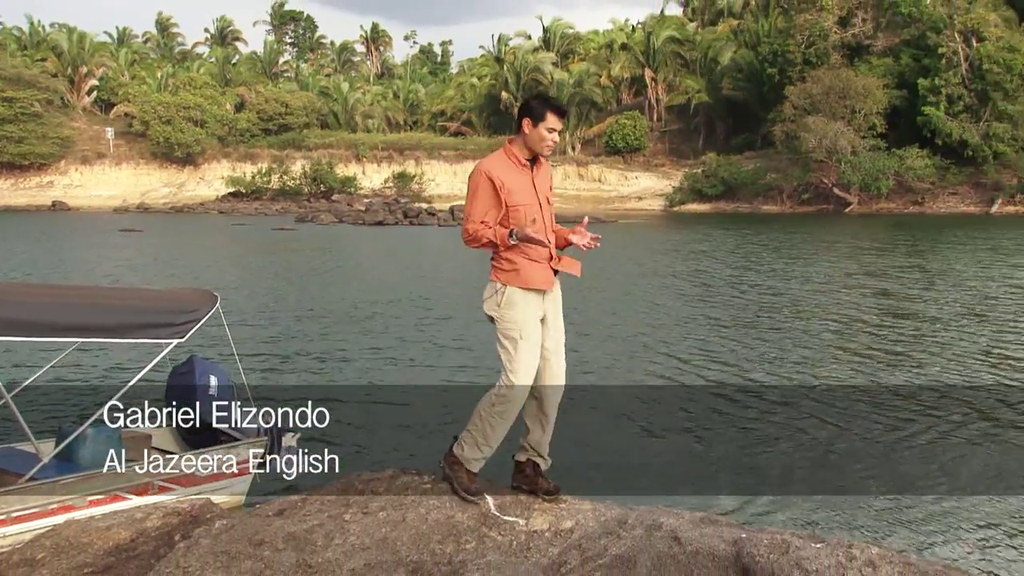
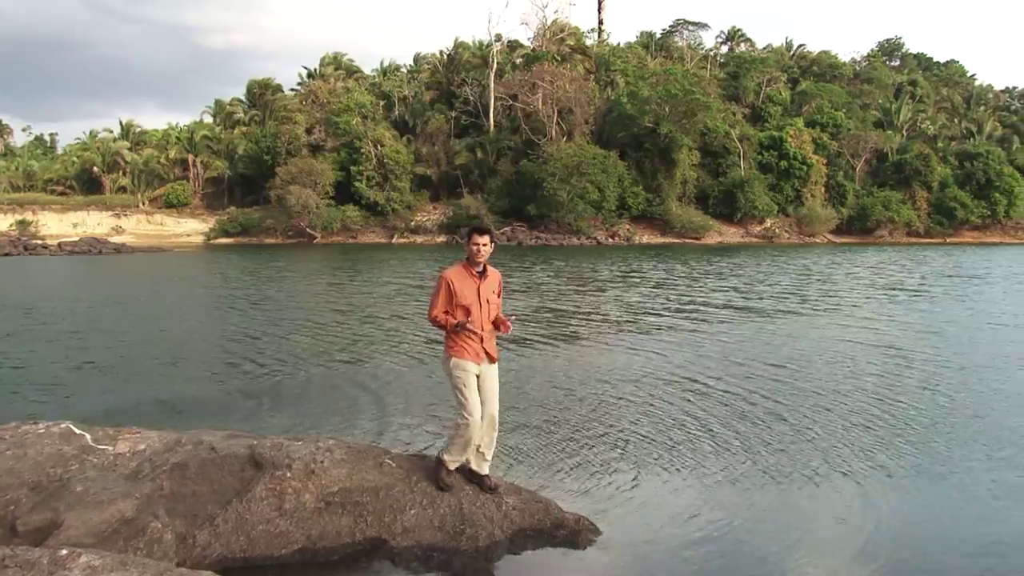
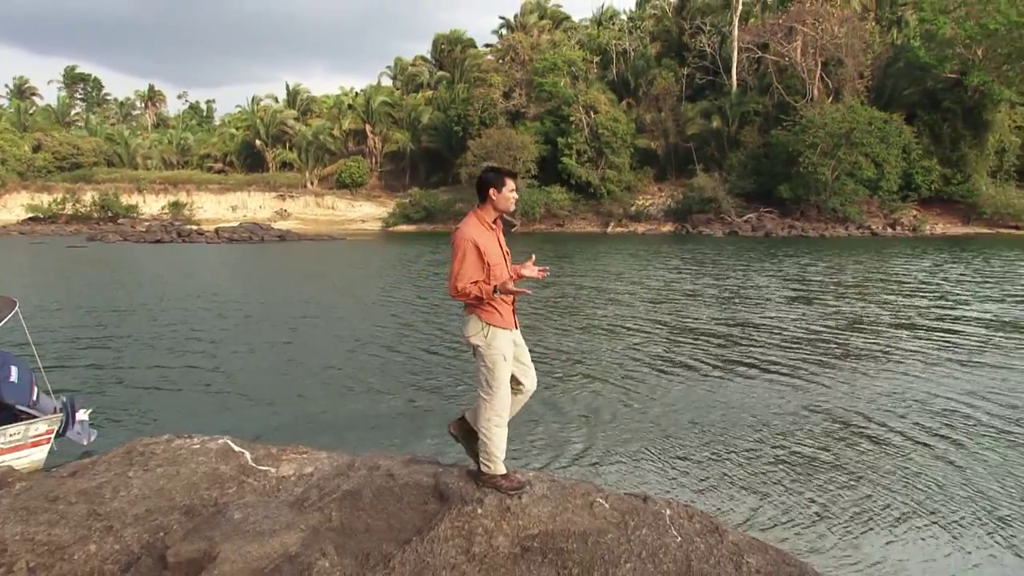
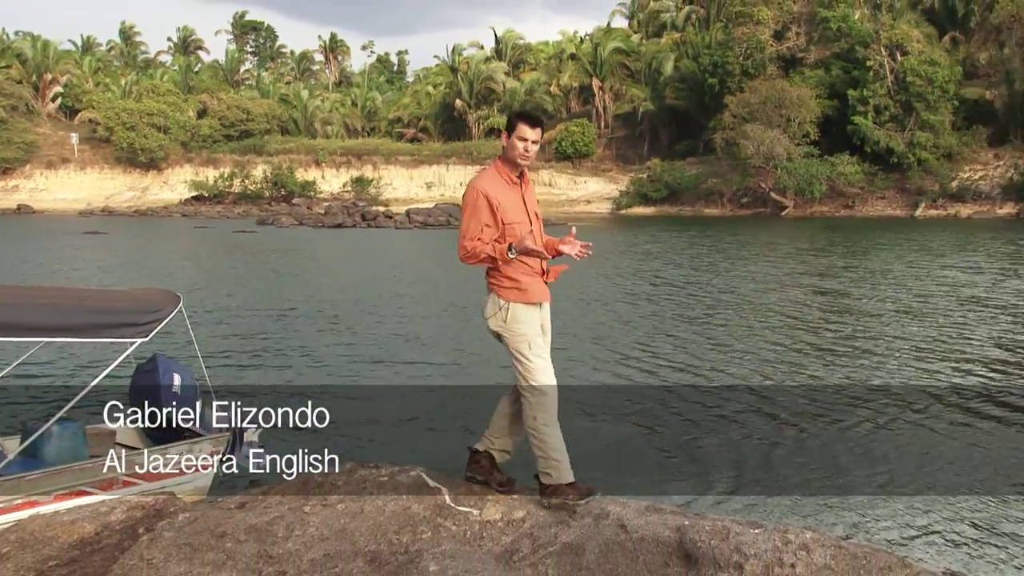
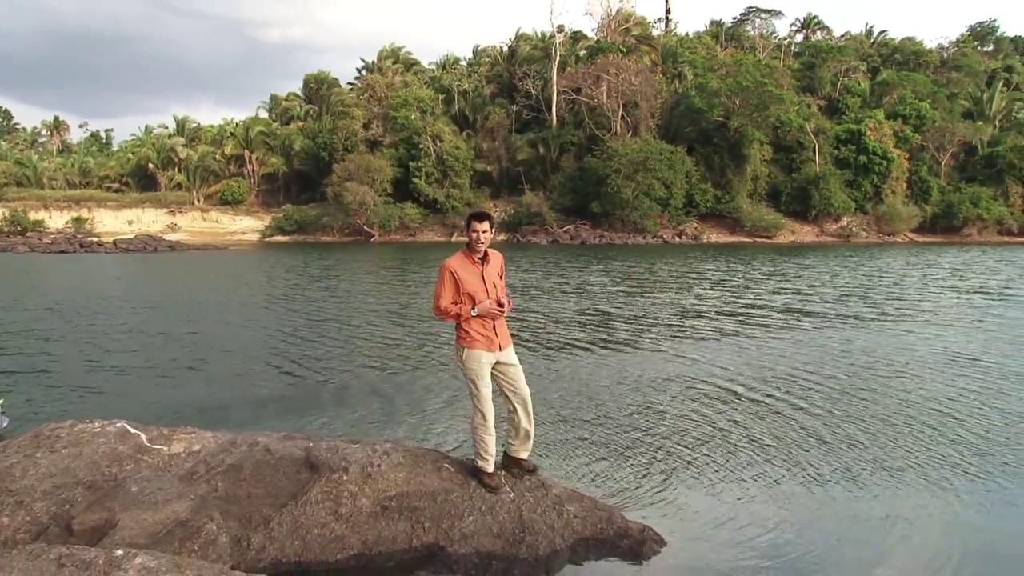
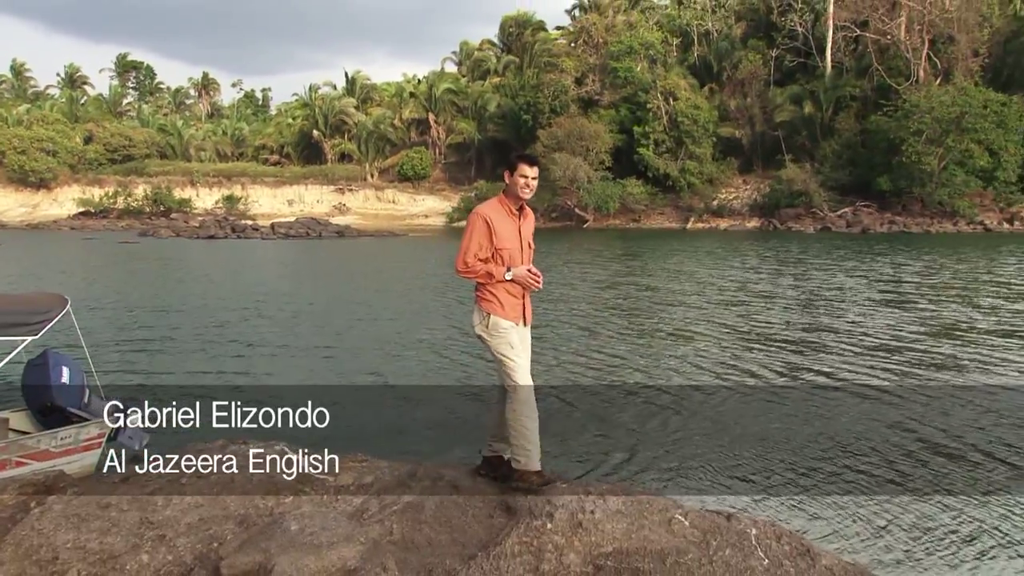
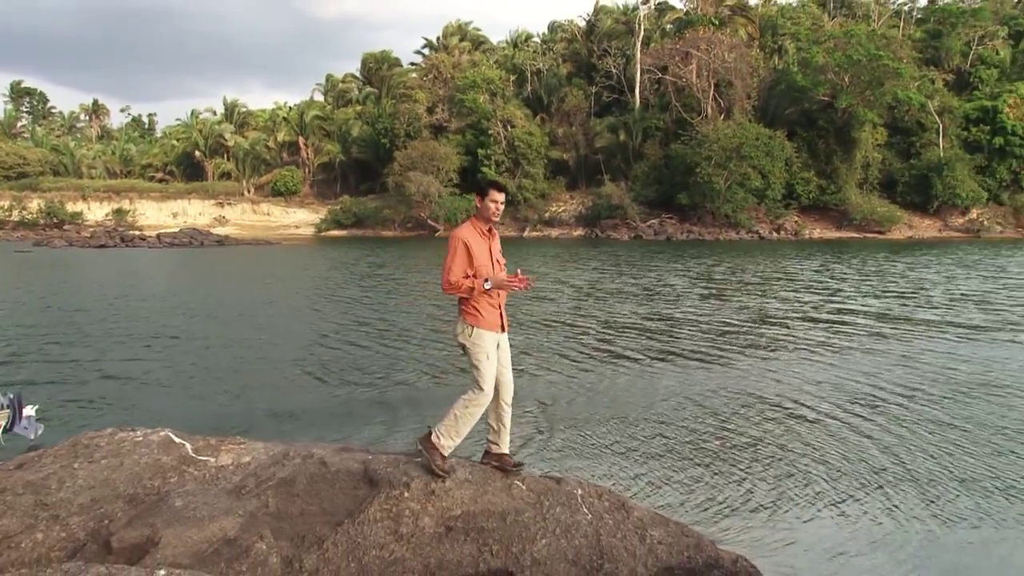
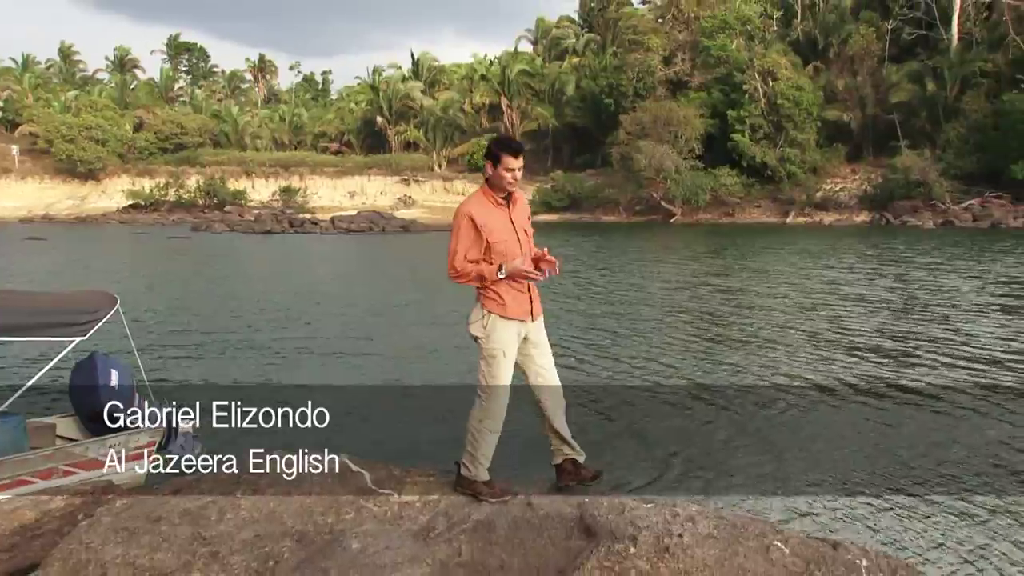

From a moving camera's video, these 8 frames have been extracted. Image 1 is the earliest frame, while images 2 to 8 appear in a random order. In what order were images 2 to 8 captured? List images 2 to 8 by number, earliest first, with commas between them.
4, 8, 6, 3, 7, 5, 2
